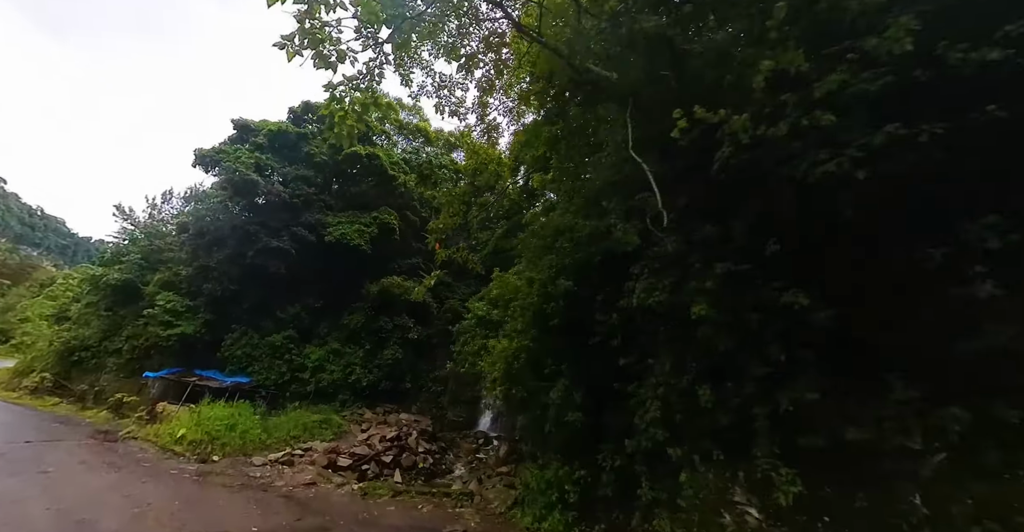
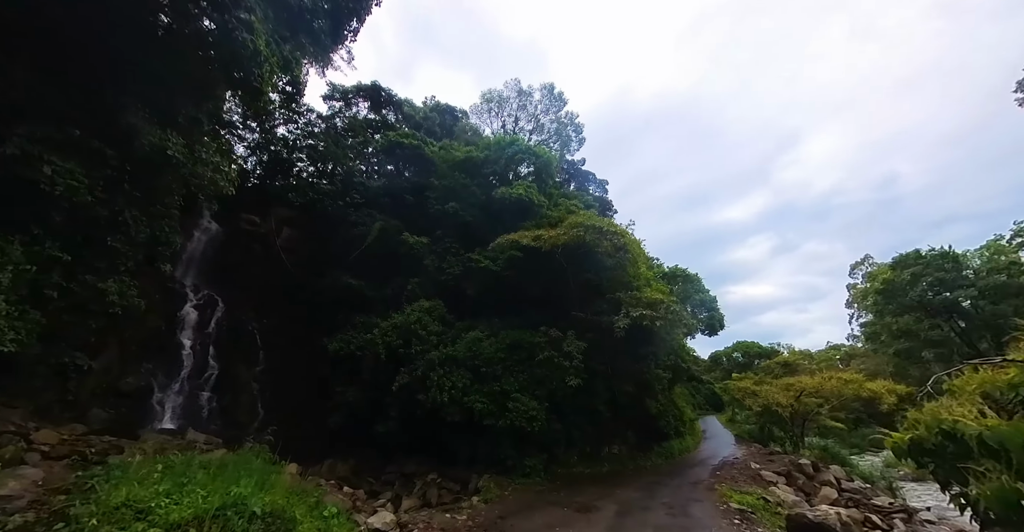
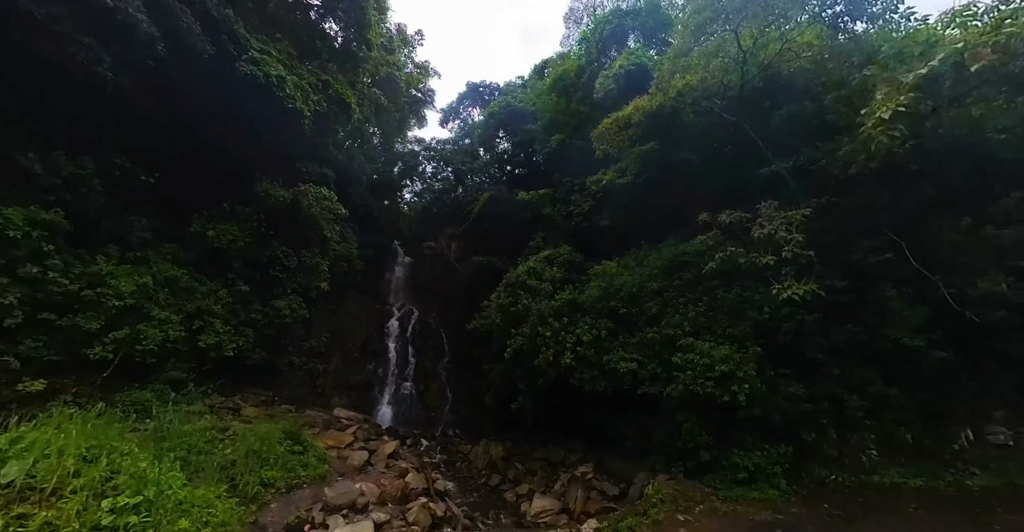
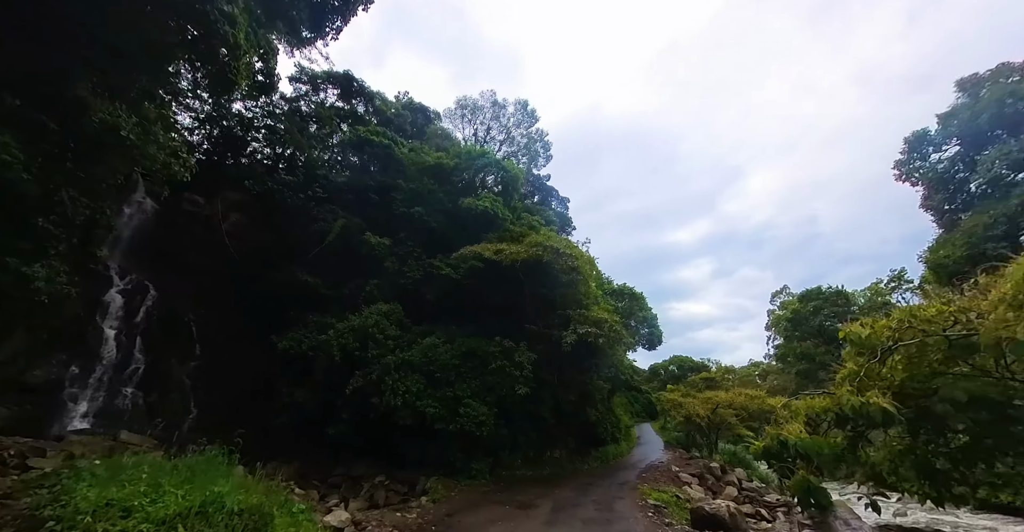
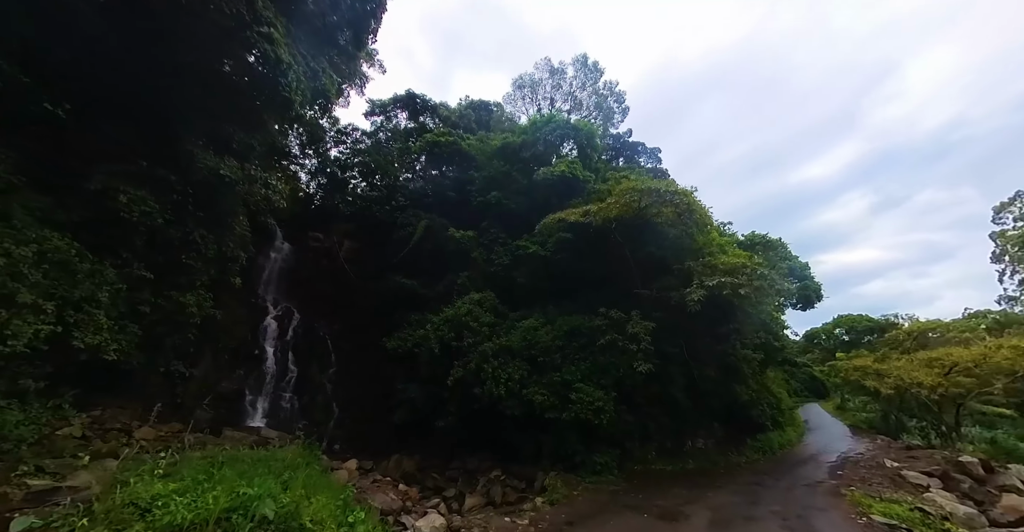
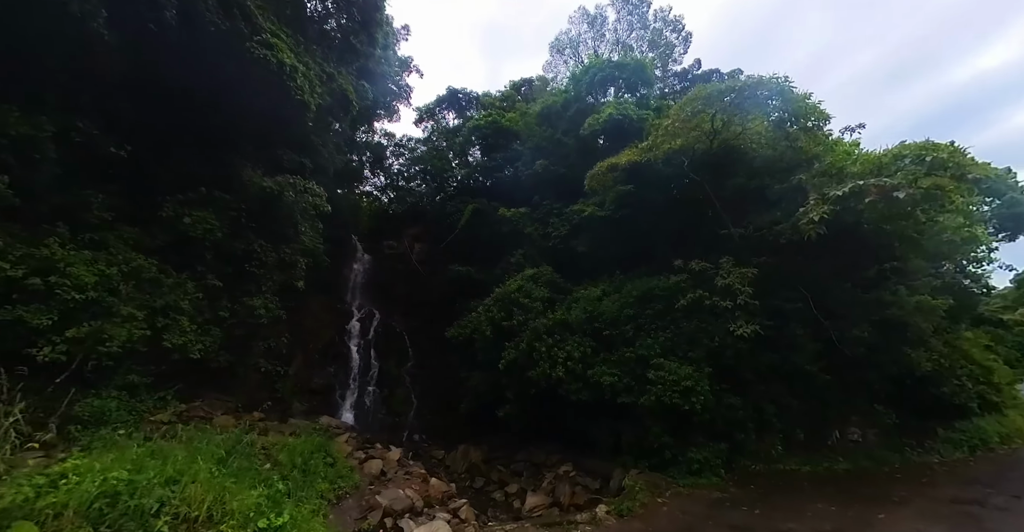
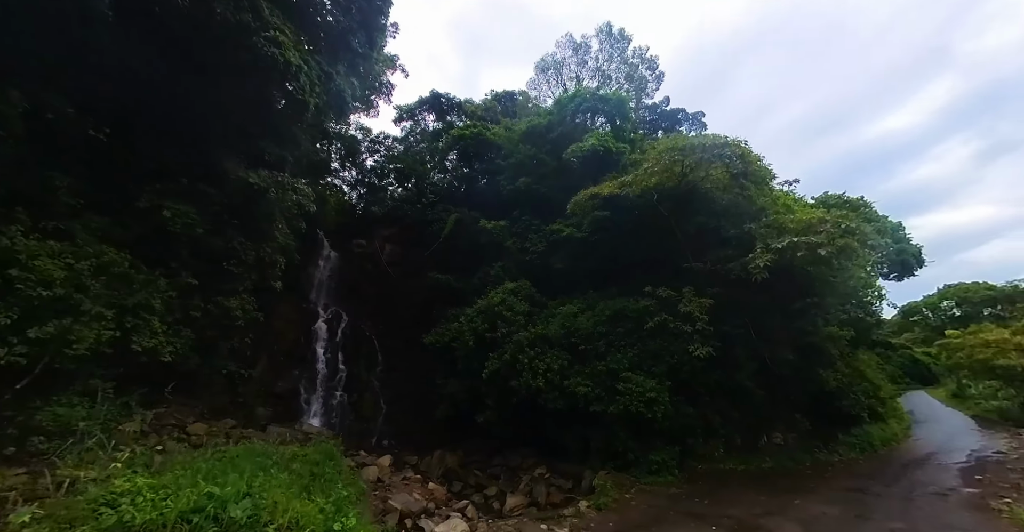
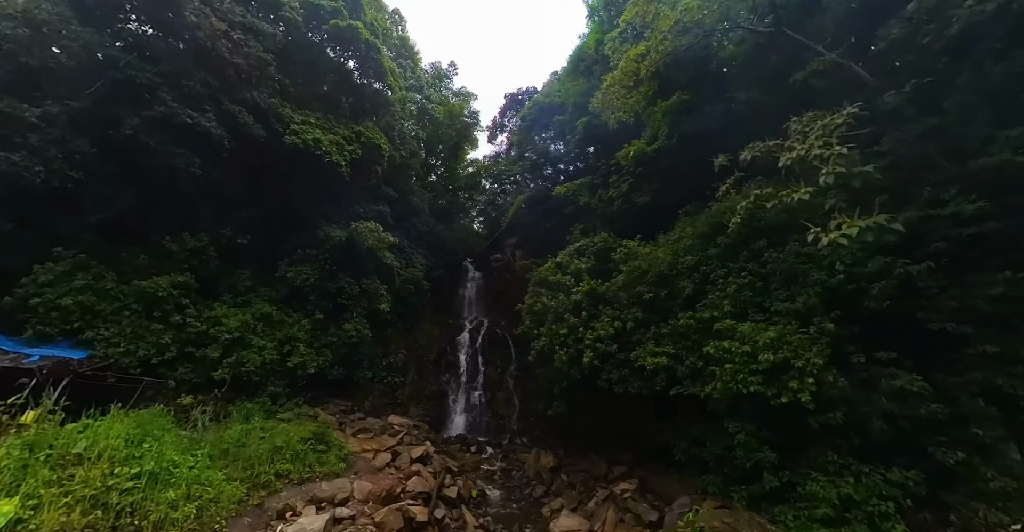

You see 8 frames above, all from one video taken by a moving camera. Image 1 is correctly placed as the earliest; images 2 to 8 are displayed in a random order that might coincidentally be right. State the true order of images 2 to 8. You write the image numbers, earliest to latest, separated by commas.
8, 3, 6, 7, 5, 2, 4
